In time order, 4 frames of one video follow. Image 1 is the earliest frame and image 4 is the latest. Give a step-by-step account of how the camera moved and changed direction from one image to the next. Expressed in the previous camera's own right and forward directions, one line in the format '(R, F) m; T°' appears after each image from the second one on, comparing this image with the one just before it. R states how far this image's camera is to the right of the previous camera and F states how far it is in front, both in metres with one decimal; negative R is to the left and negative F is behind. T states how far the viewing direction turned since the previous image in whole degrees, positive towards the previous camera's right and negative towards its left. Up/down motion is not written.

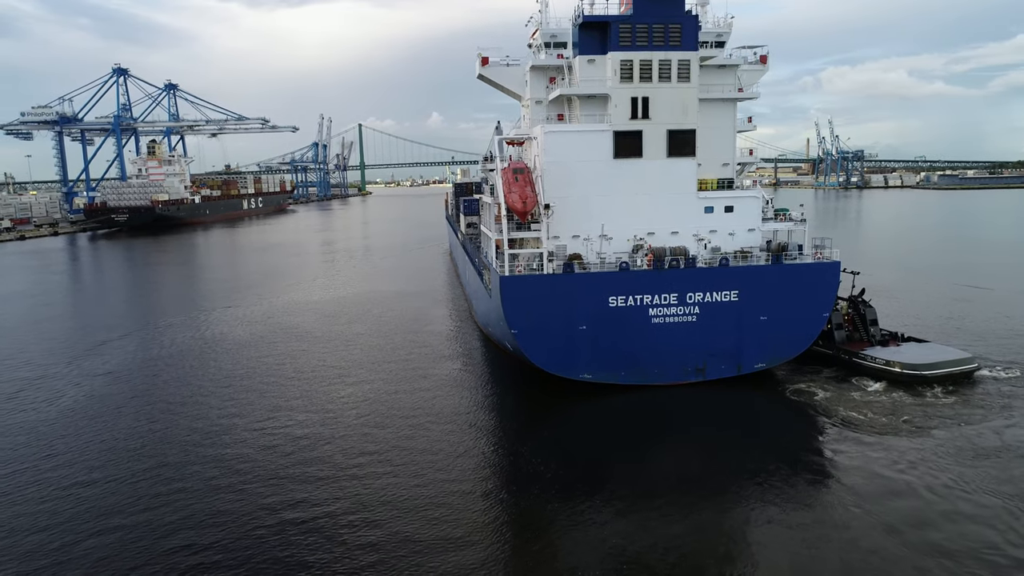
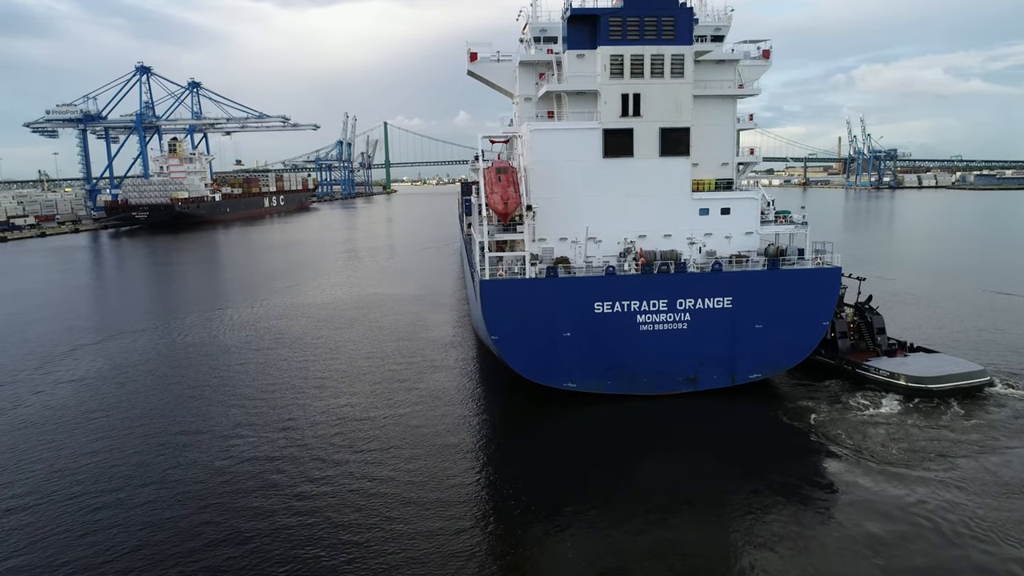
(+0.7, +0.5) m; -2°
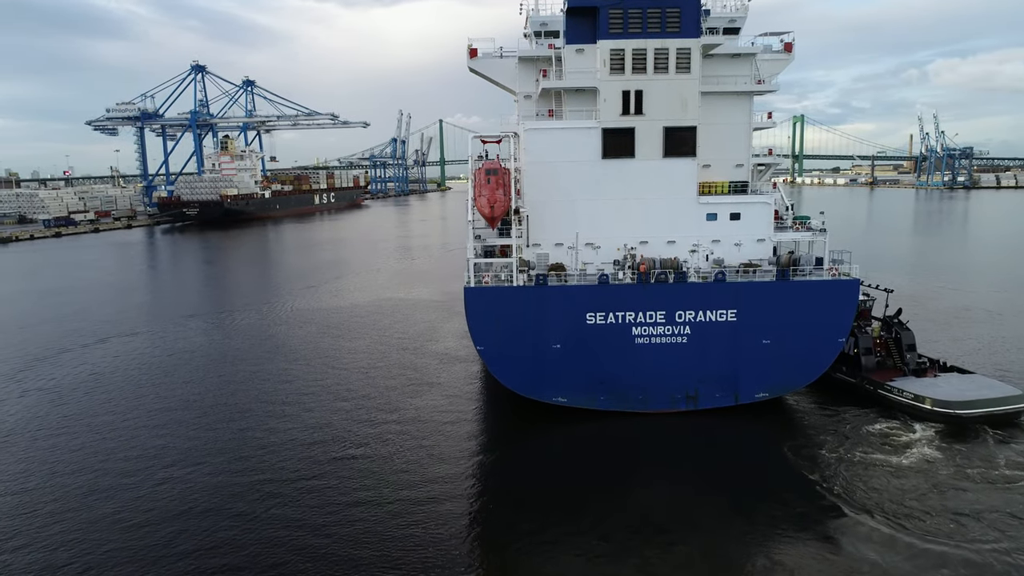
(+1.0, +0.6) m; -4°
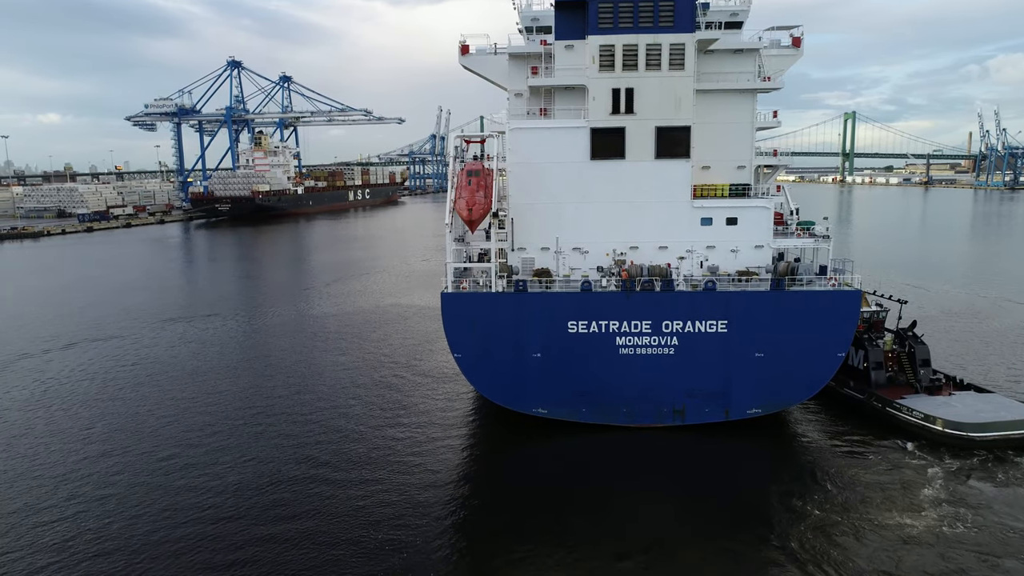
(+0.8, +0.4) m; -3°
